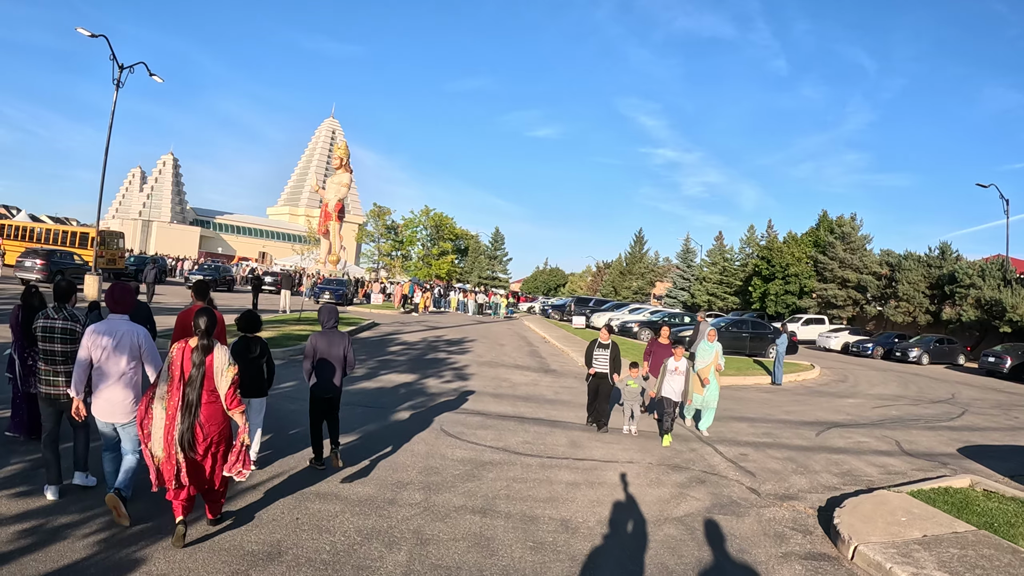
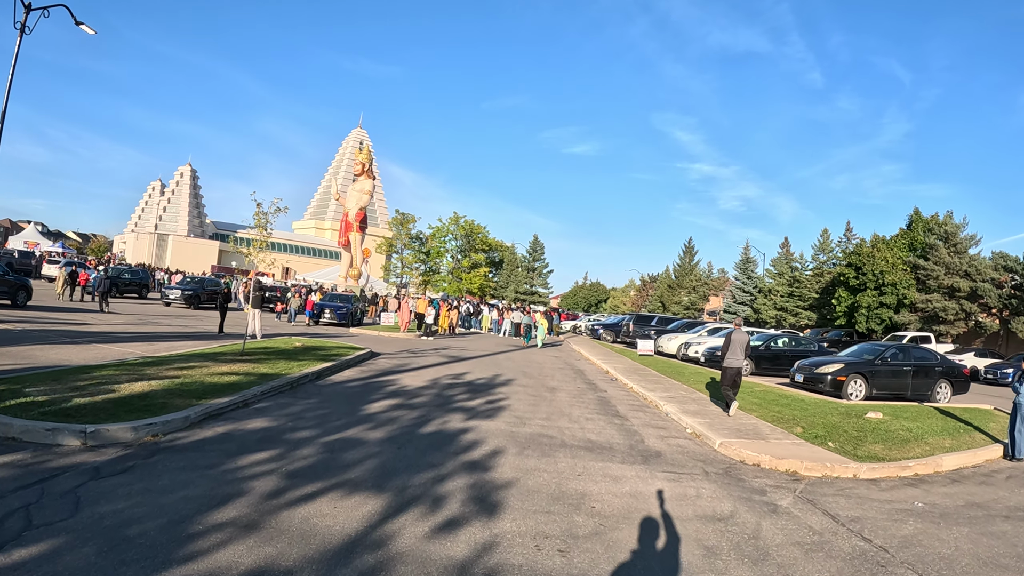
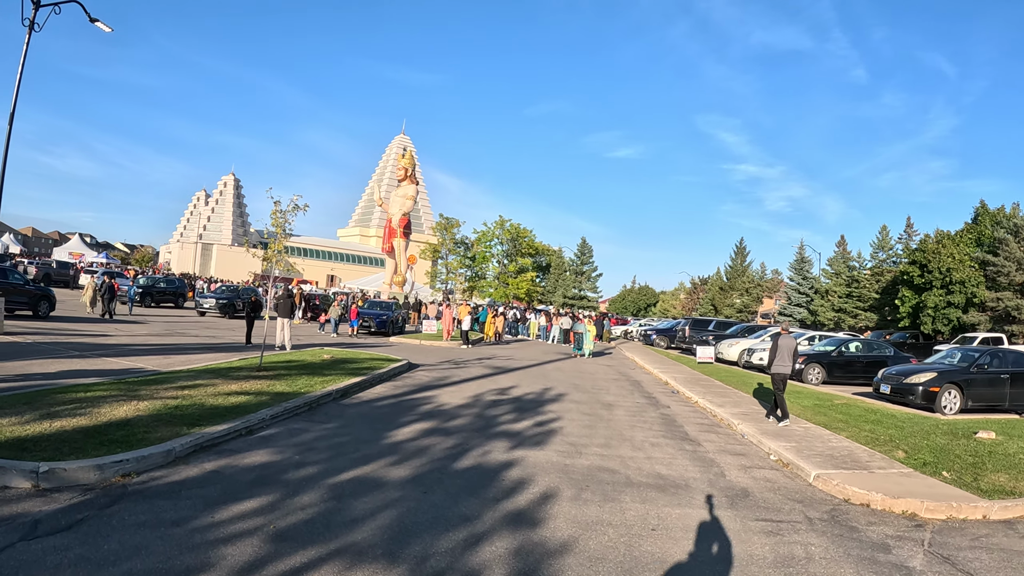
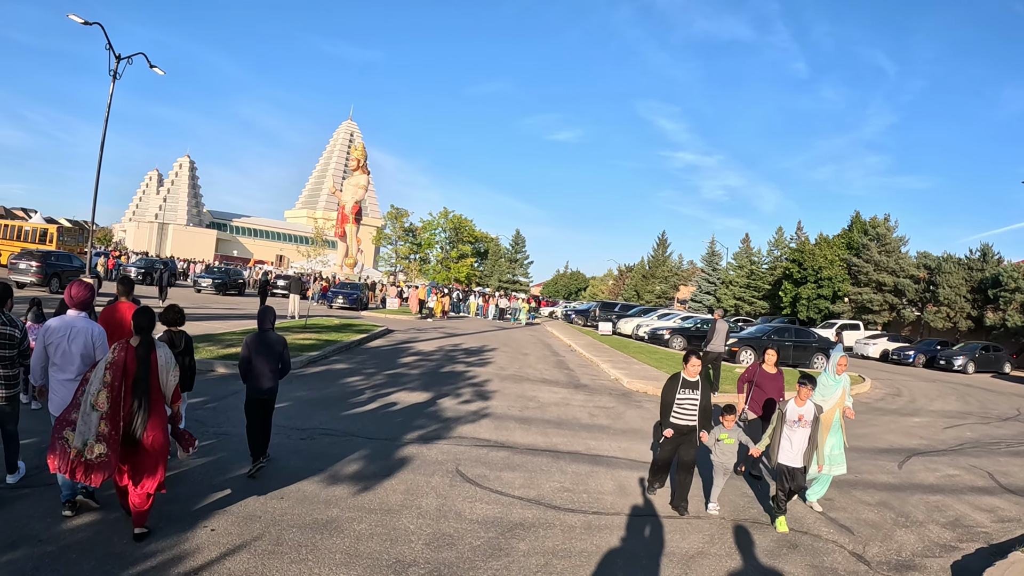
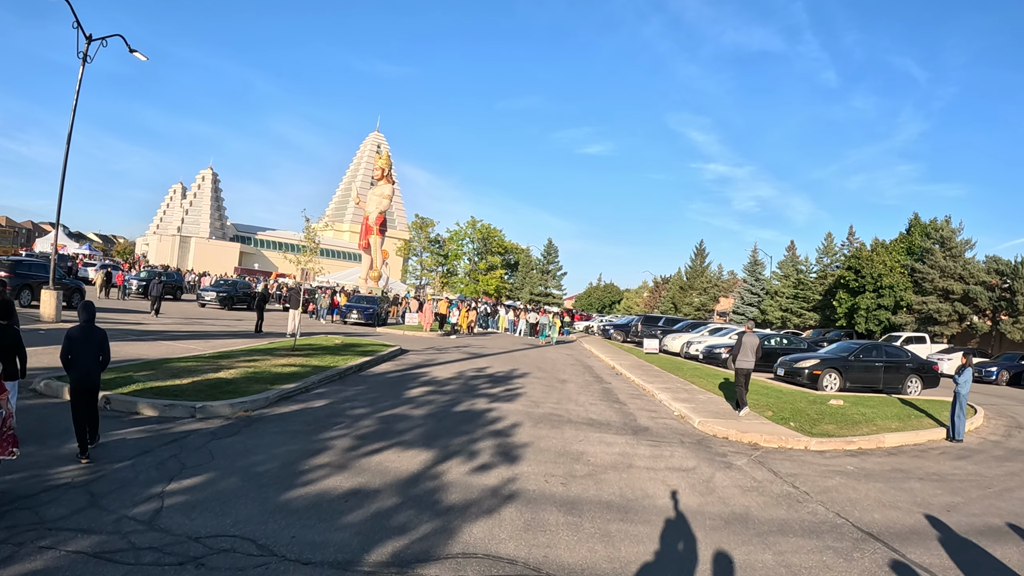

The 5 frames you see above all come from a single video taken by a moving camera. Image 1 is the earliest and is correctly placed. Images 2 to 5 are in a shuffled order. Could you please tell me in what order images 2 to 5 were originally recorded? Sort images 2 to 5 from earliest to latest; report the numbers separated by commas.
4, 5, 2, 3
